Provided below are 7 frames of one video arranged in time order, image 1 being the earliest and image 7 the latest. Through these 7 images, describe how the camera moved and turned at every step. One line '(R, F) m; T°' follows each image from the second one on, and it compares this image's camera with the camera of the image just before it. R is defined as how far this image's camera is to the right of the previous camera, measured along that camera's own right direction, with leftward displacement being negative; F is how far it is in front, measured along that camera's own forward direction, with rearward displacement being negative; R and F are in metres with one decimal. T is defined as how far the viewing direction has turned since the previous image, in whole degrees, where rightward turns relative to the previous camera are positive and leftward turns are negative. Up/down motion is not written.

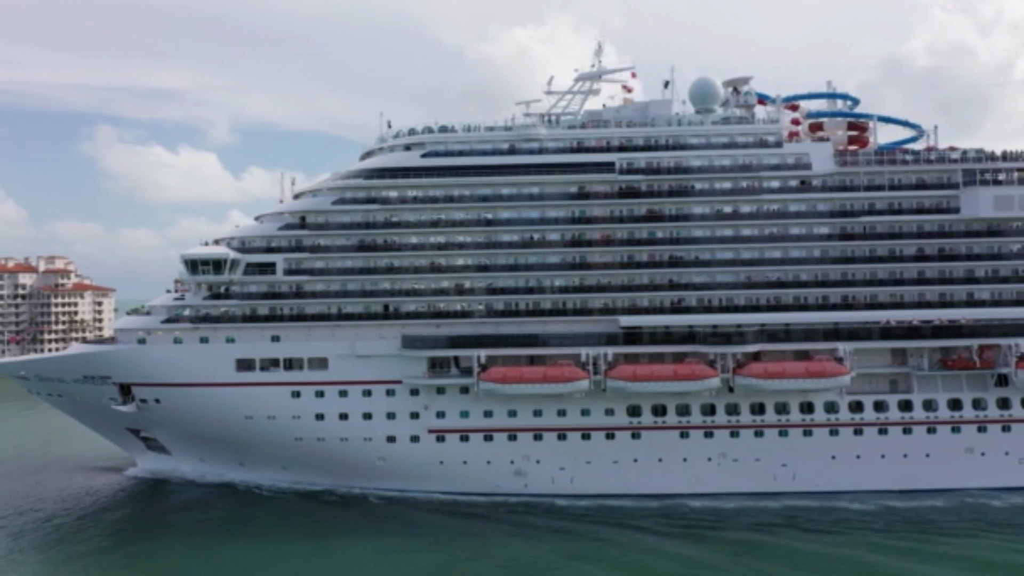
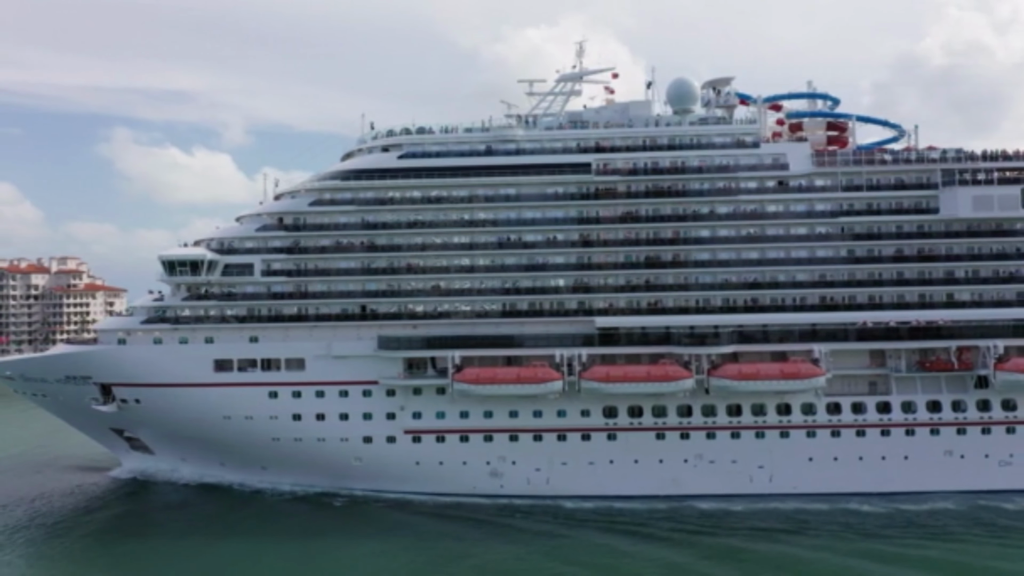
(+1.0, 0.0) m; -1°
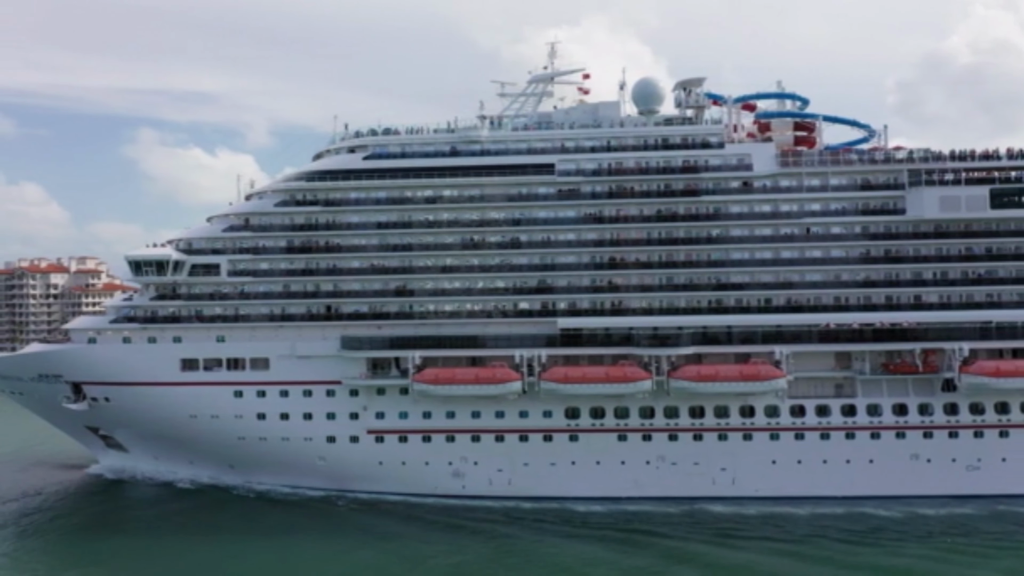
(+1.6, 0.0) m; -1°
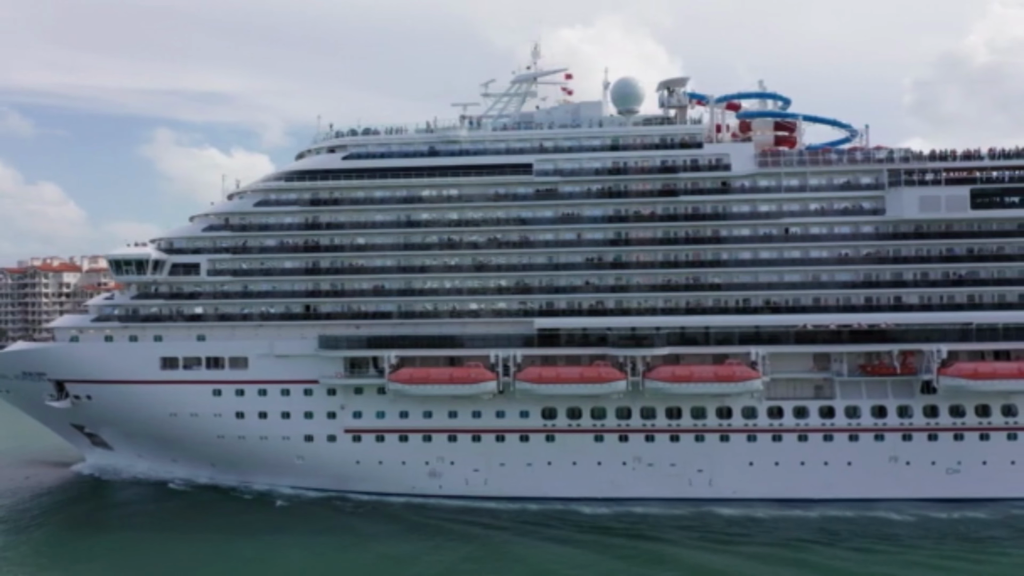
(+1.0, 0.0) m; -1°
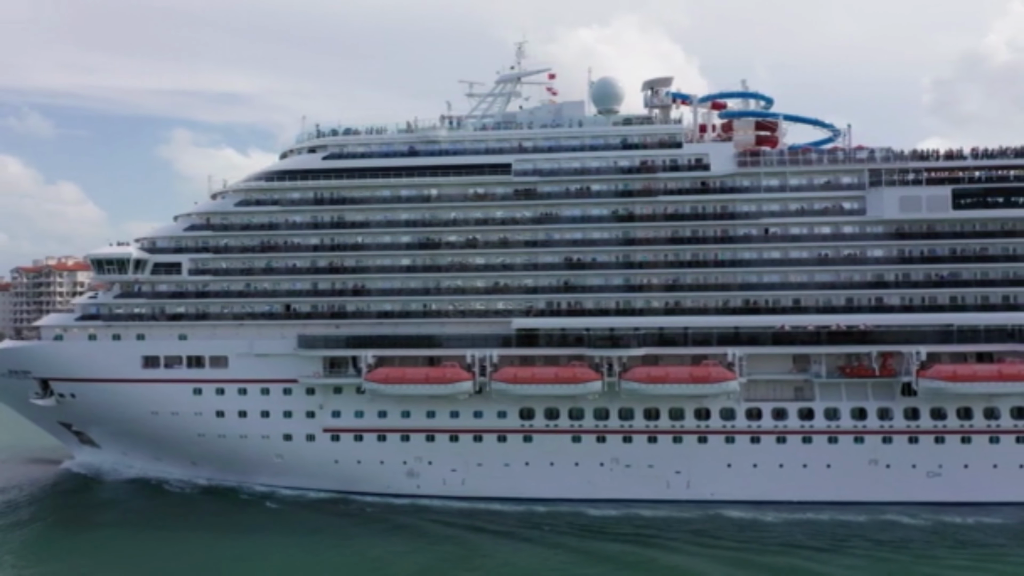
(+1.0, 0.0) m; -1°
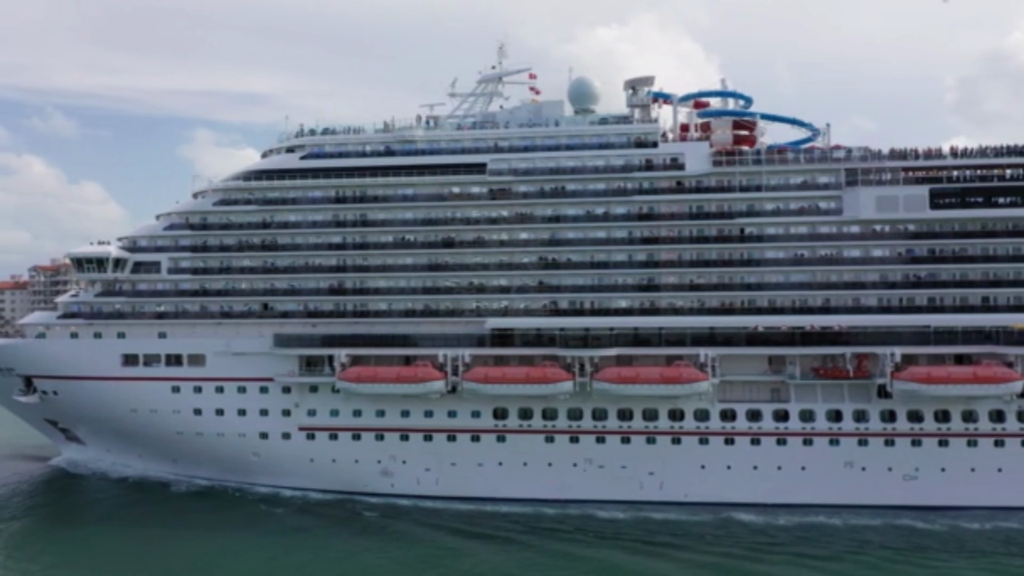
(+1.2, 0.0) m; -1°
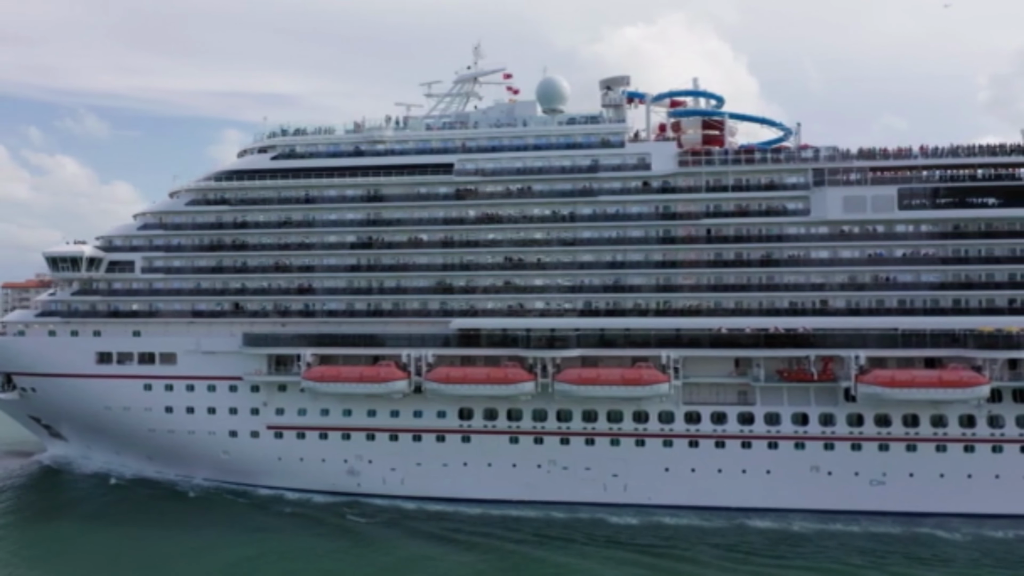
(+1.6, 0.0) m; -2°
